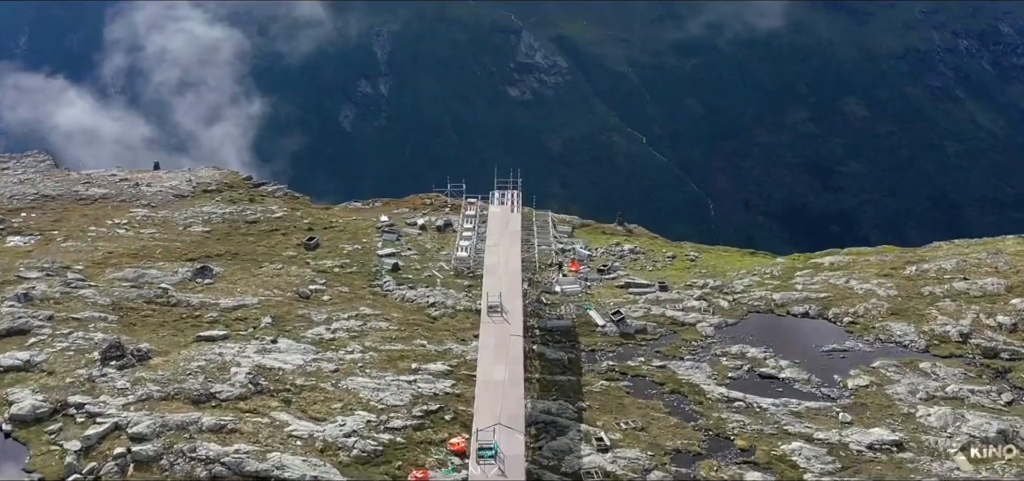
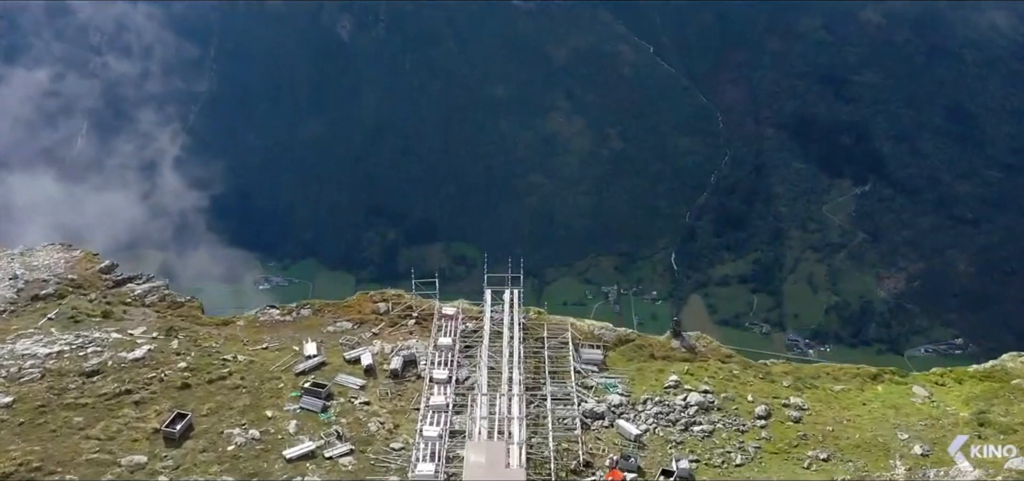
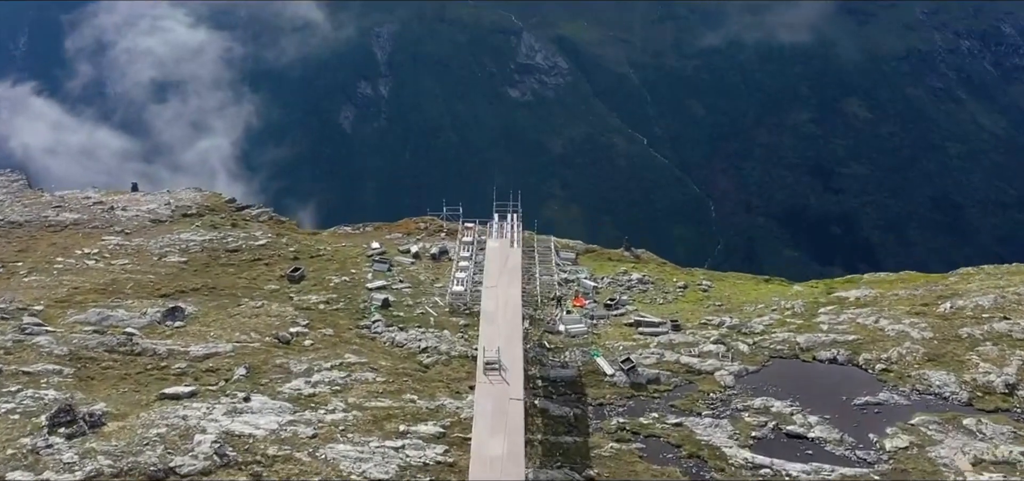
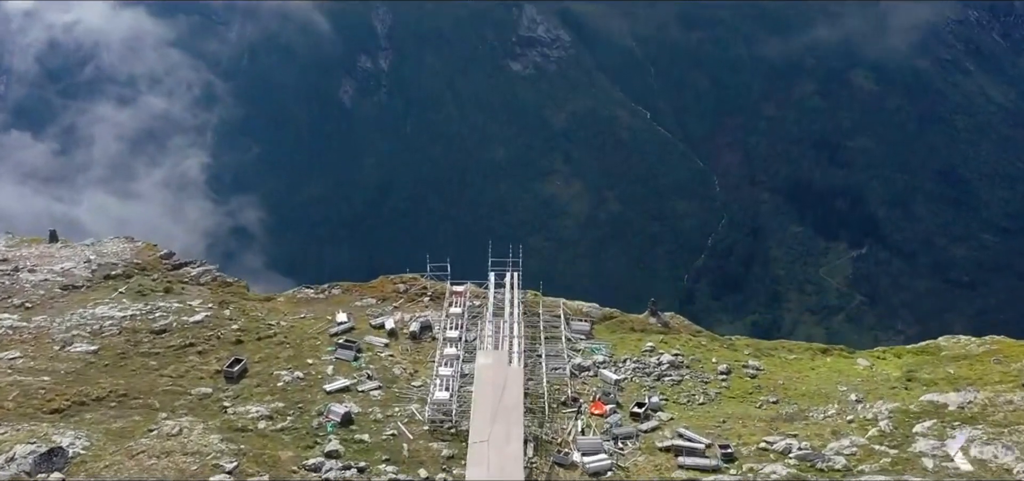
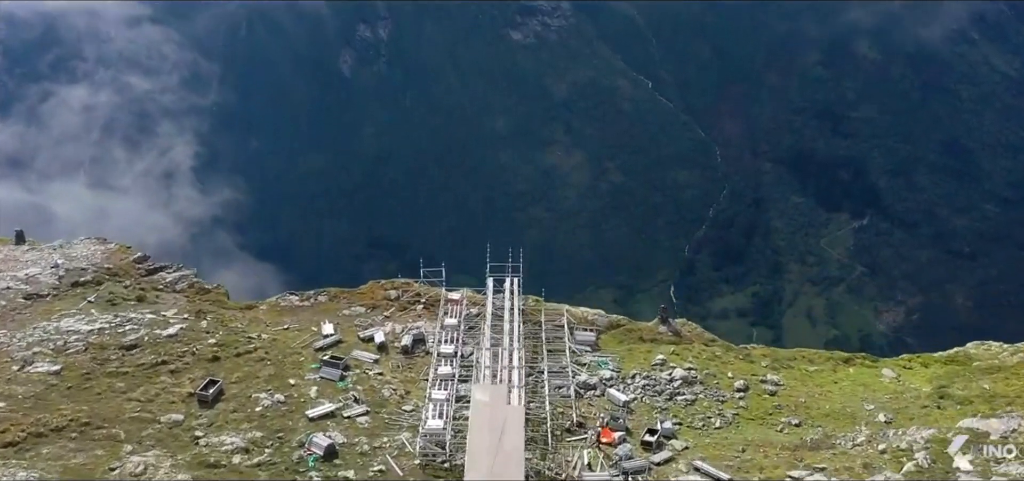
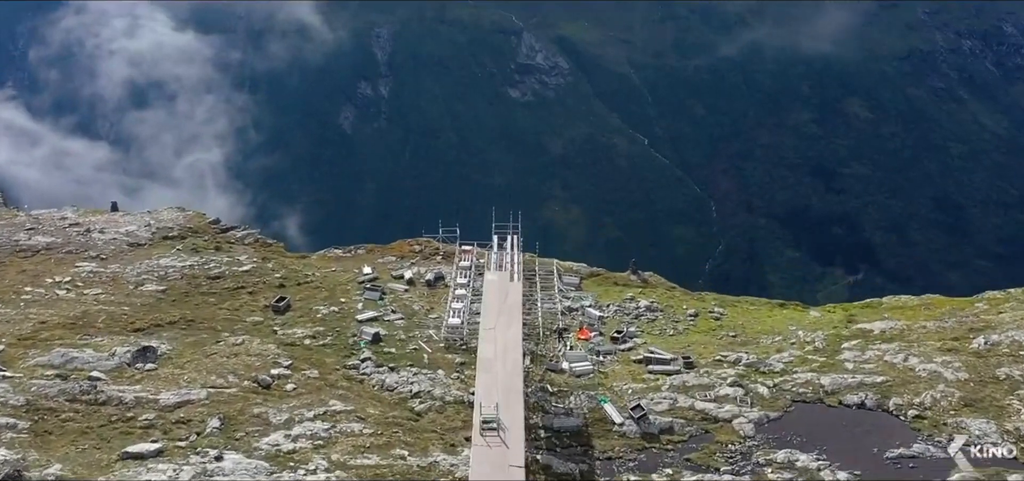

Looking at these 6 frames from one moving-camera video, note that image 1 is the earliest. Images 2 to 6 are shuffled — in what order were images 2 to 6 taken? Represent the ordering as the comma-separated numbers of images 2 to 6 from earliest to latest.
3, 6, 4, 5, 2
